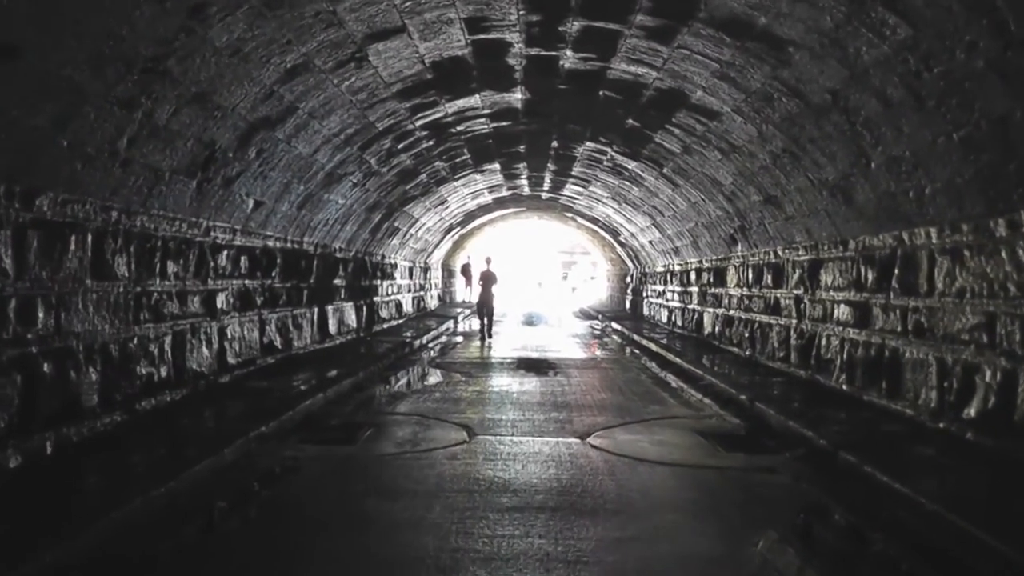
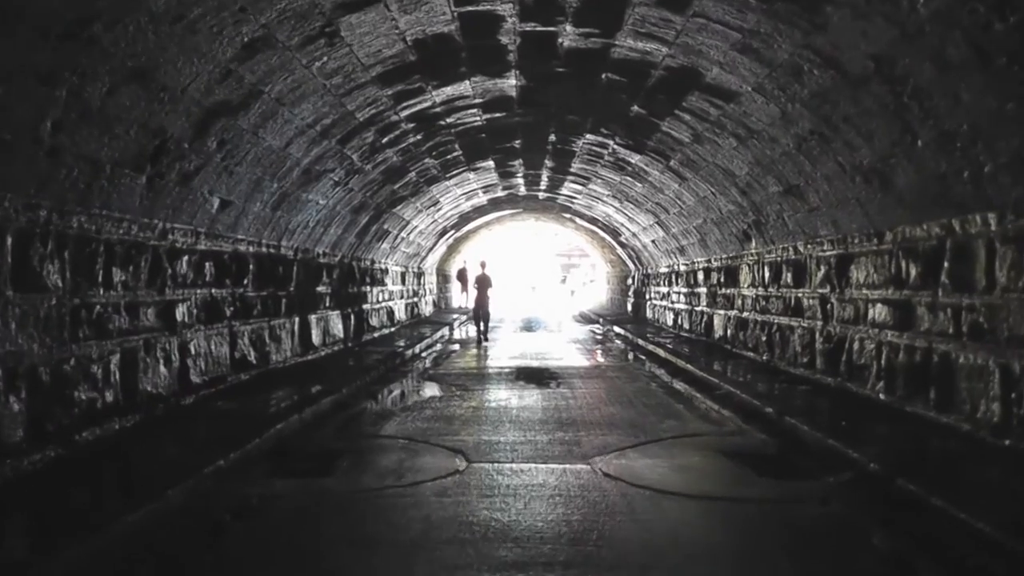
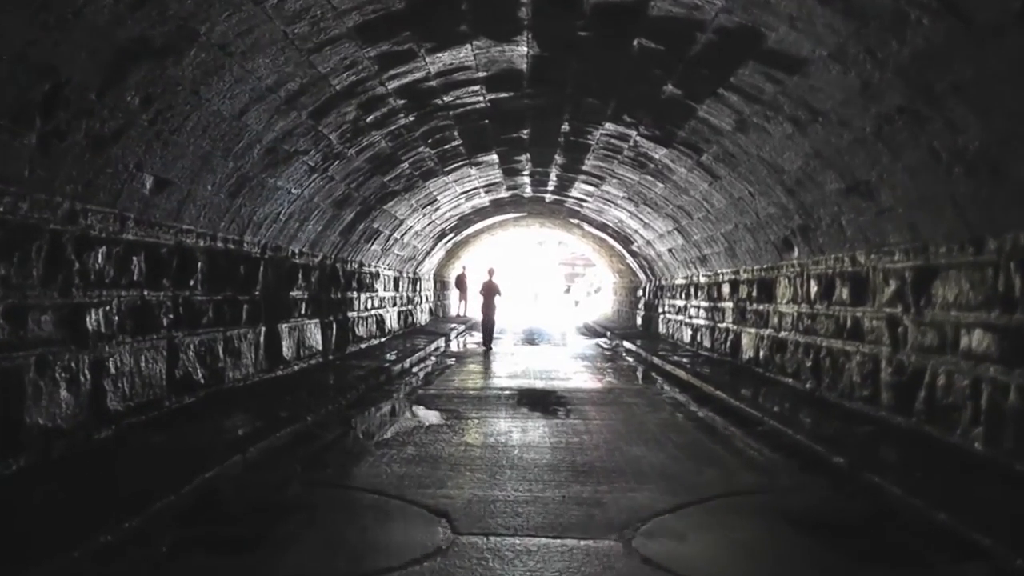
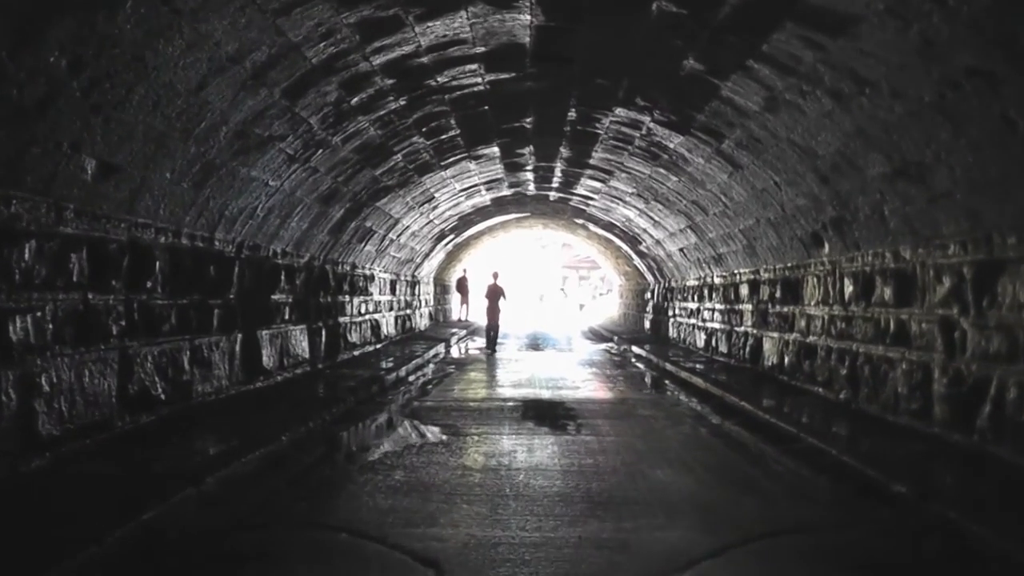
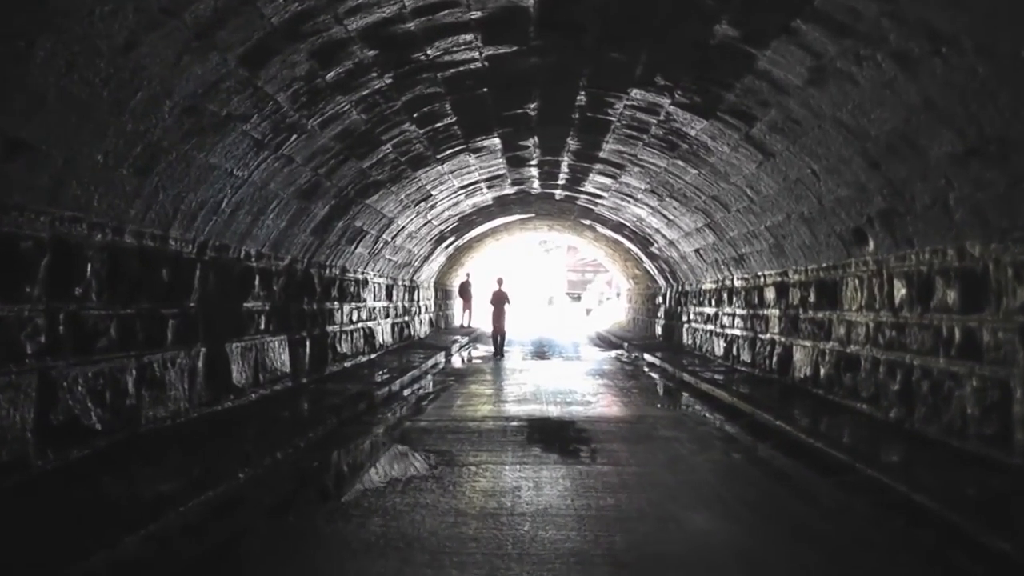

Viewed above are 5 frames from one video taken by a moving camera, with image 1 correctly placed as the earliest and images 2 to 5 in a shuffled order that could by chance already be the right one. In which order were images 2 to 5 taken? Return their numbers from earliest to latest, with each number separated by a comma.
2, 3, 4, 5
